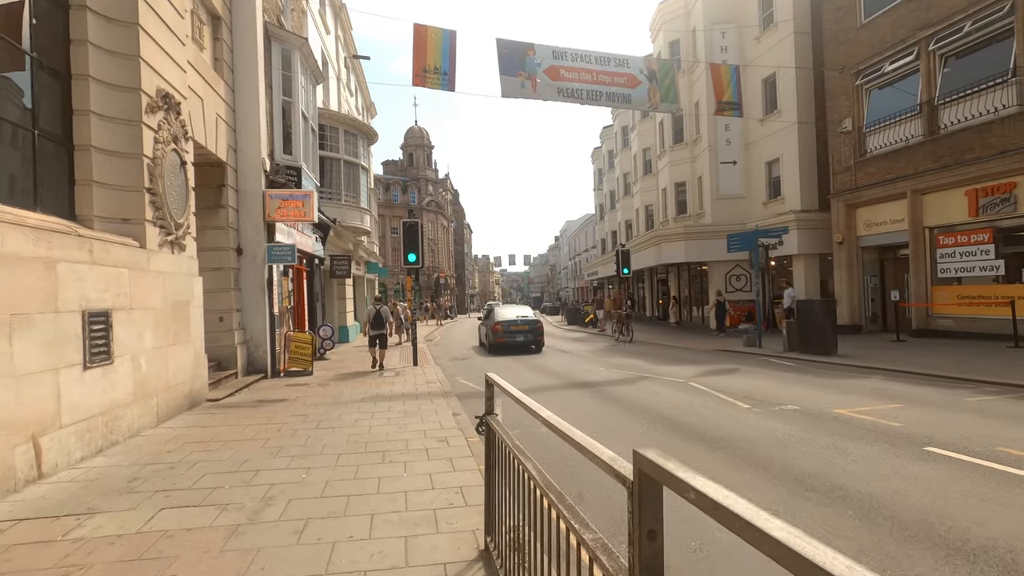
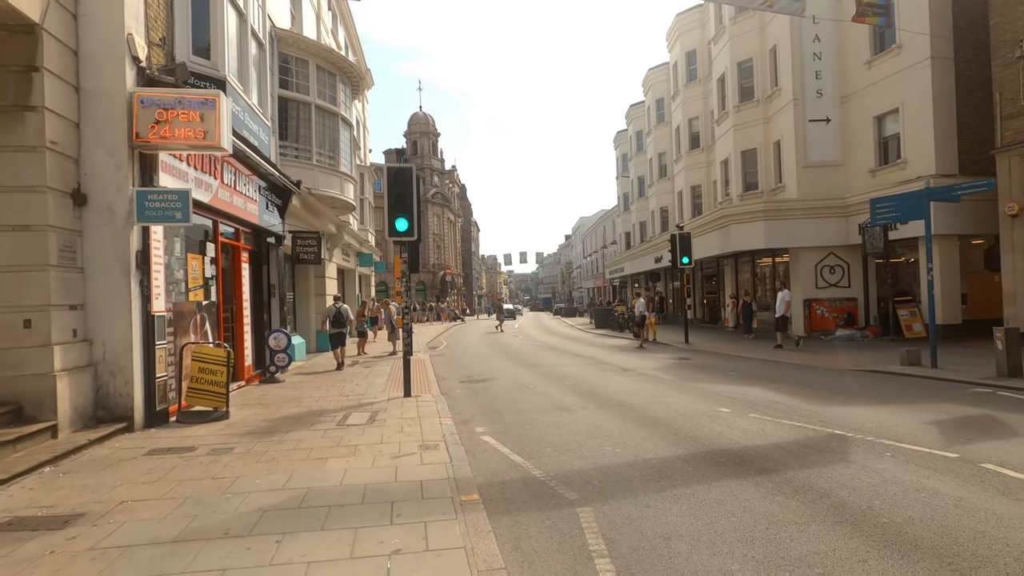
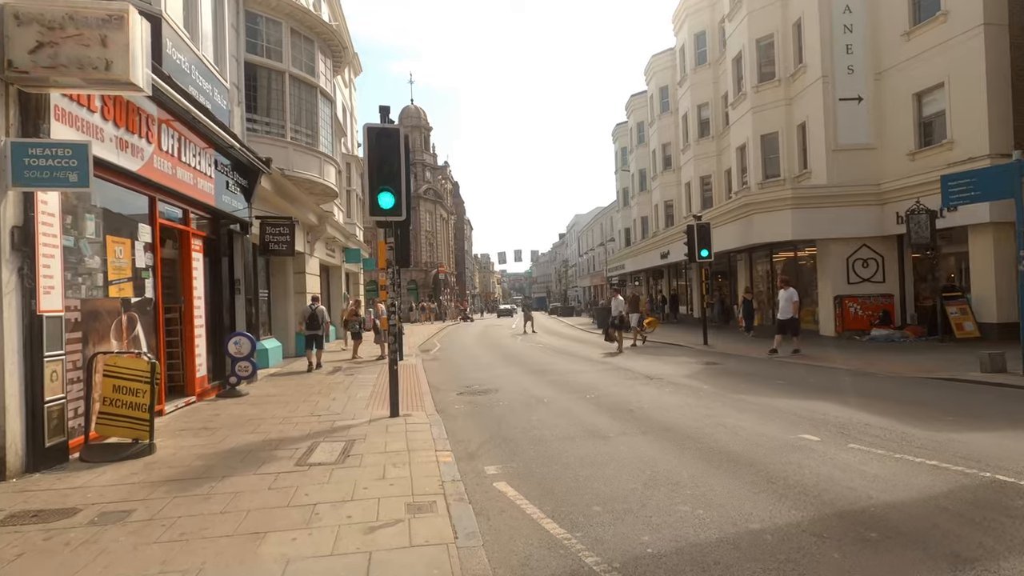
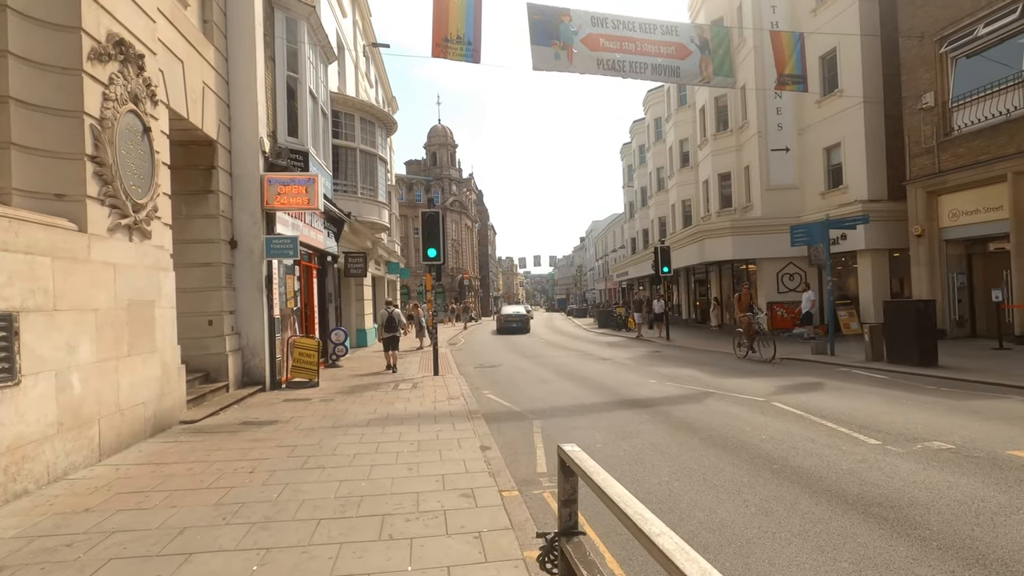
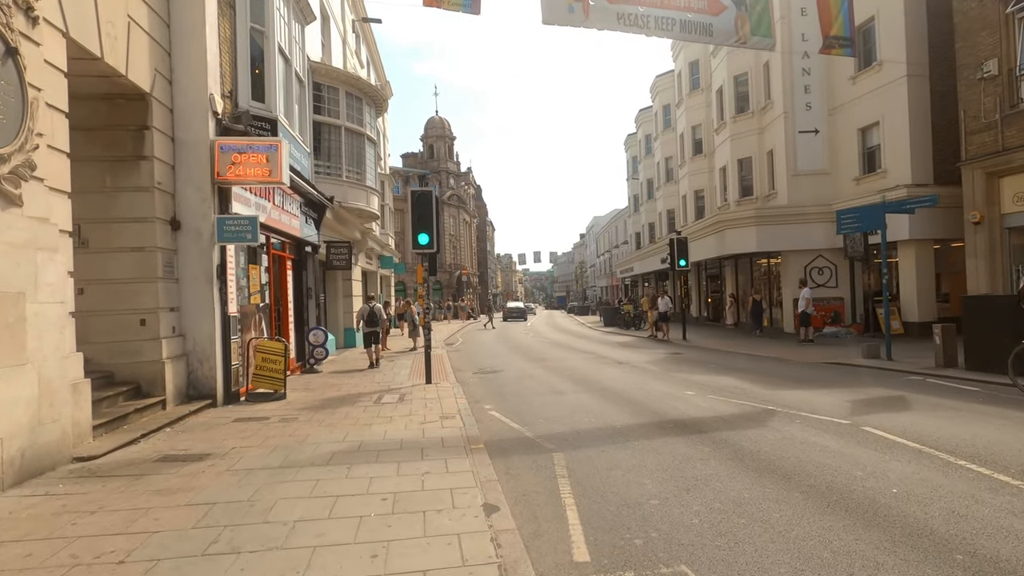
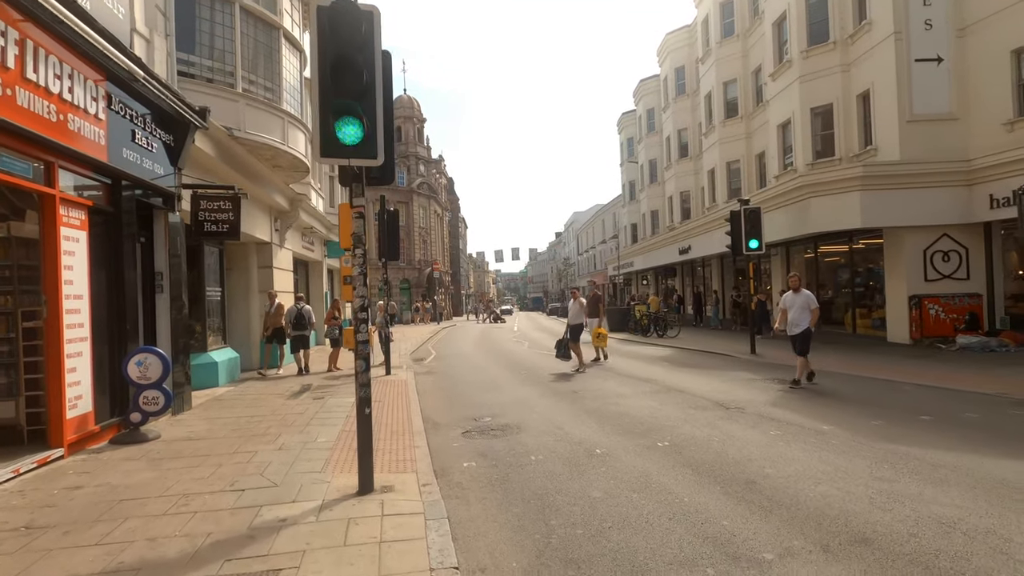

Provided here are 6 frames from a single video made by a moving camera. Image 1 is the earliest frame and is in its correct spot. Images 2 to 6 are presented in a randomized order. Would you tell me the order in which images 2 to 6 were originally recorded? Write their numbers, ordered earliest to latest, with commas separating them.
4, 5, 2, 3, 6
